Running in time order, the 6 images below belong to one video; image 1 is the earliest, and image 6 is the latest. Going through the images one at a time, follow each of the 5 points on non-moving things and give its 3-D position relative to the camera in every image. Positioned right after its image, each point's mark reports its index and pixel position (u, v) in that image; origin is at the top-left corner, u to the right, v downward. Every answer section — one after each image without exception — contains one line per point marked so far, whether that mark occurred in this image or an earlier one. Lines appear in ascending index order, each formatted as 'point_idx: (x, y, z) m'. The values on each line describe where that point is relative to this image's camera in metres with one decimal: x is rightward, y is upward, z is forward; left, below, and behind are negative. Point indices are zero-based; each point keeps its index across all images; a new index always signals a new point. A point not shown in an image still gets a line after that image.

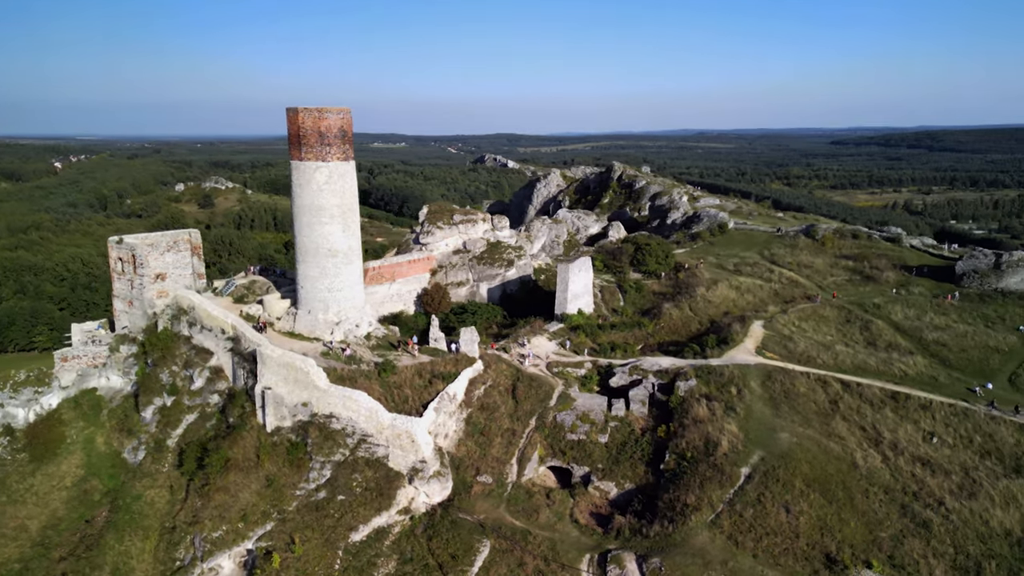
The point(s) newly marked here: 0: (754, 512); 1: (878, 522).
0: (+6.3, -5.8, +19.1) m
1: (+9.8, -6.2, +19.6) m
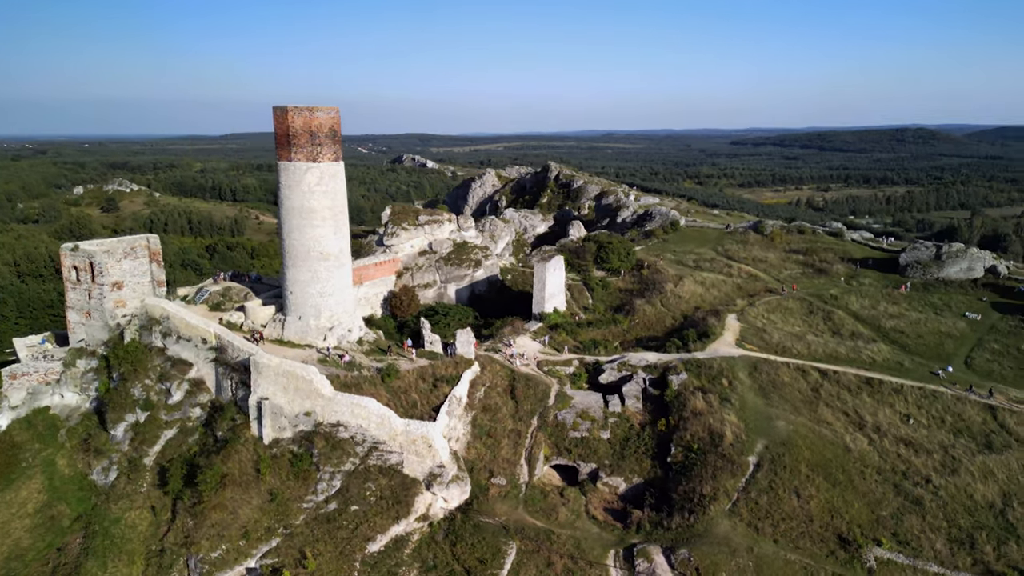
0: (+6.9, -5.7, +19.8) m
1: (+10.3, -6.0, +20.6) m
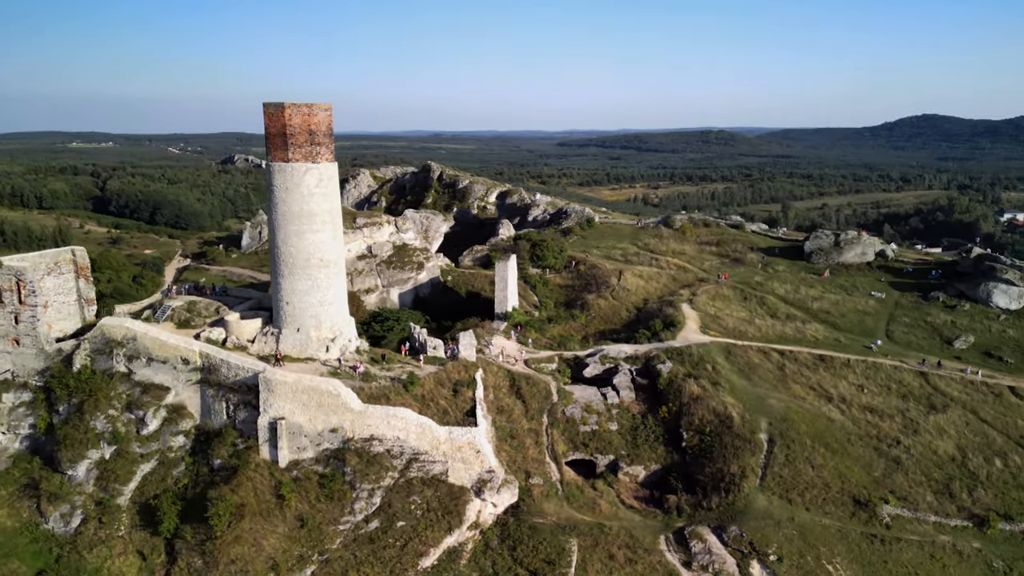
0: (+8.0, -5.3, +21.3) m
1: (+11.2, -5.5, +22.9) m
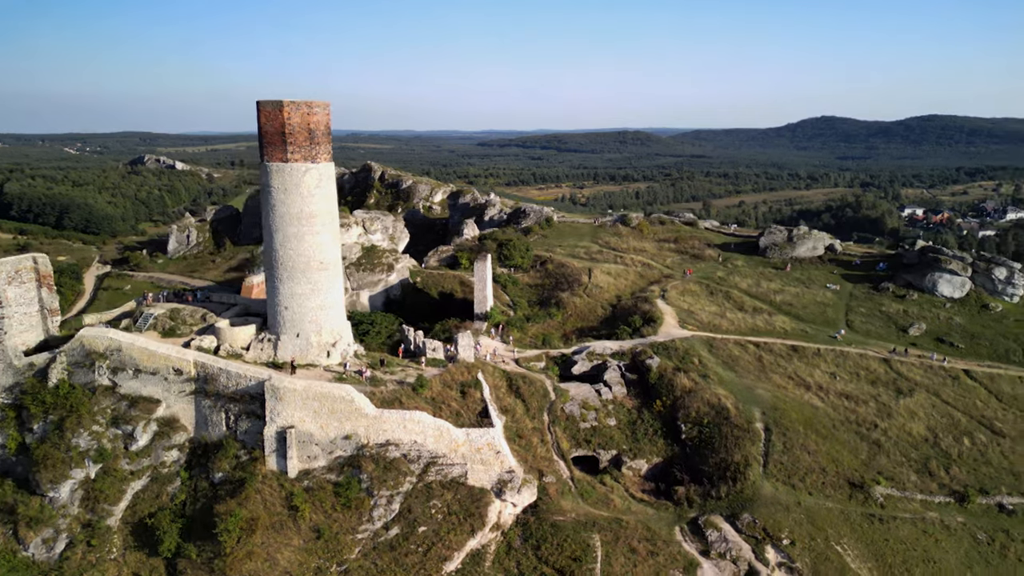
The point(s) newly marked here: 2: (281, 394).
0: (+8.3, -5.1, +22.1) m
1: (+11.3, -5.2, +24.0) m
2: (-6.0, -2.7, +19.1) m
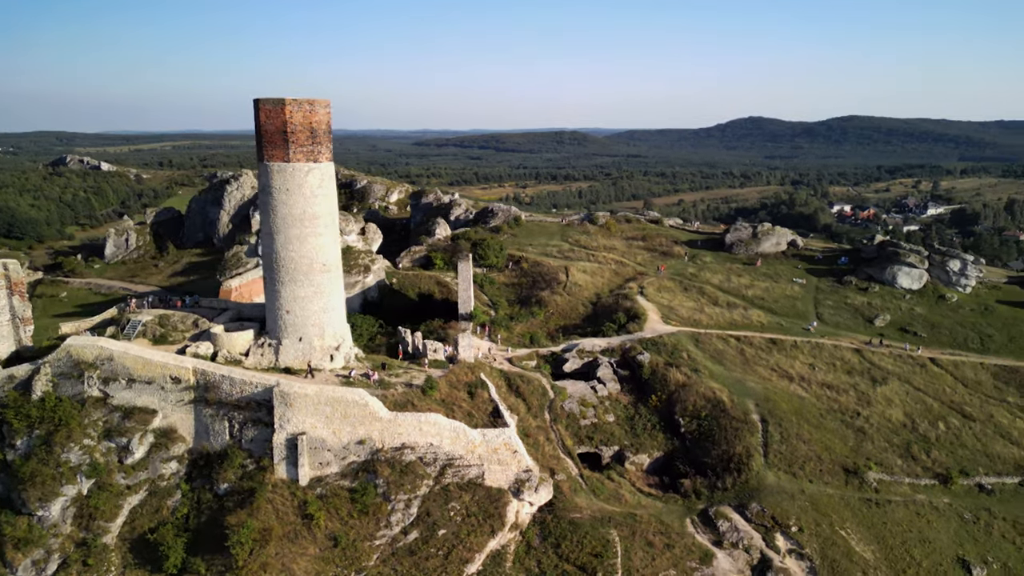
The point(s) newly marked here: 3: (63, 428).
0: (+8.5, -5.0, +22.7) m
1: (+11.3, -5.0, +24.9) m
2: (-5.6, -2.8, +18.6) m
3: (-11.9, -3.7, +19.4) m
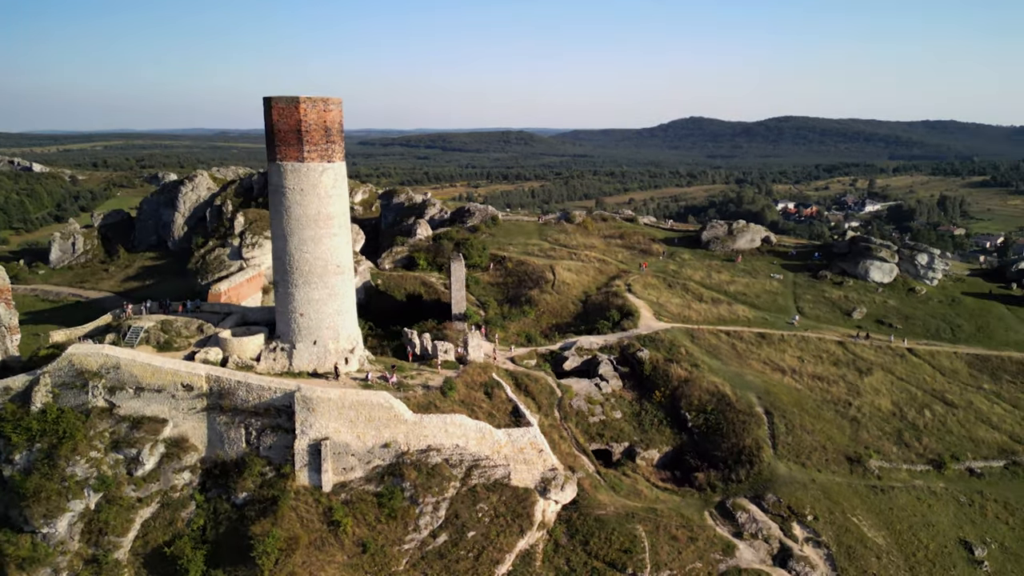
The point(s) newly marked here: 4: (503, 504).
0: (+8.9, -4.8, +23.3) m
1: (+11.5, -4.8, +25.7) m
2: (-4.9, -2.9, +18.2) m
3: (-11.2, -3.9, +18.6) m
4: (-0.3, -5.6, +18.9) m
